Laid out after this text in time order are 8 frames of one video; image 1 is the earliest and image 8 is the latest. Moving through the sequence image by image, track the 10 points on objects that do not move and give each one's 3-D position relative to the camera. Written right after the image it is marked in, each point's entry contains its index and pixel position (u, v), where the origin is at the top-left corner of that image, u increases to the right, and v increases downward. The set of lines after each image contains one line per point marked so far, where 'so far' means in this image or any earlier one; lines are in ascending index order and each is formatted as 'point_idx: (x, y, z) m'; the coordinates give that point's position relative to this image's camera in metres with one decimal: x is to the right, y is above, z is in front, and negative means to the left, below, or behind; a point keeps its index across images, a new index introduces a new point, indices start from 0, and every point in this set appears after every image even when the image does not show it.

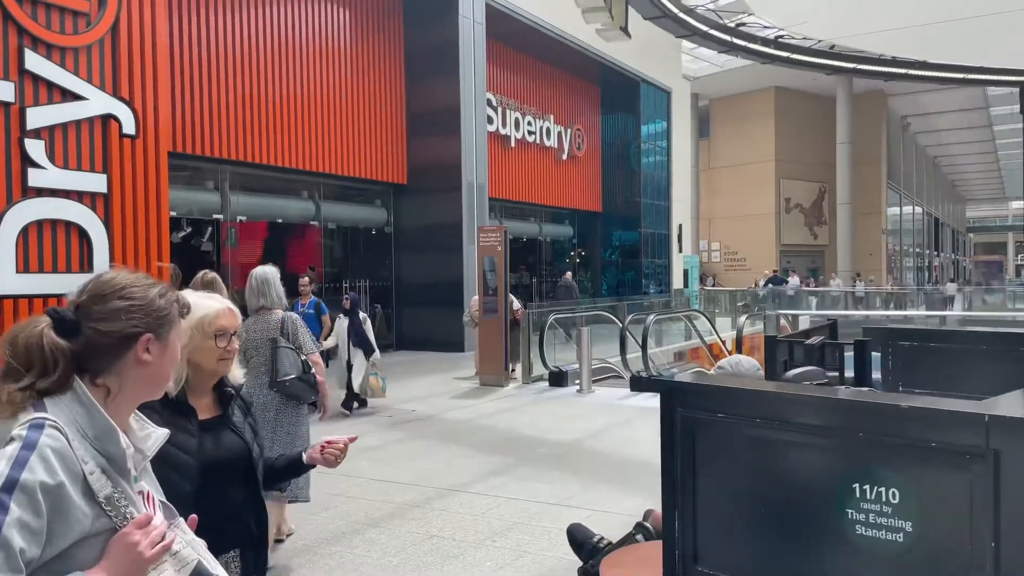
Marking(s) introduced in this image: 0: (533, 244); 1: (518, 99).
0: (+0.5, +1.1, +19.7) m
1: (+0.1, +4.5, +18.6) m
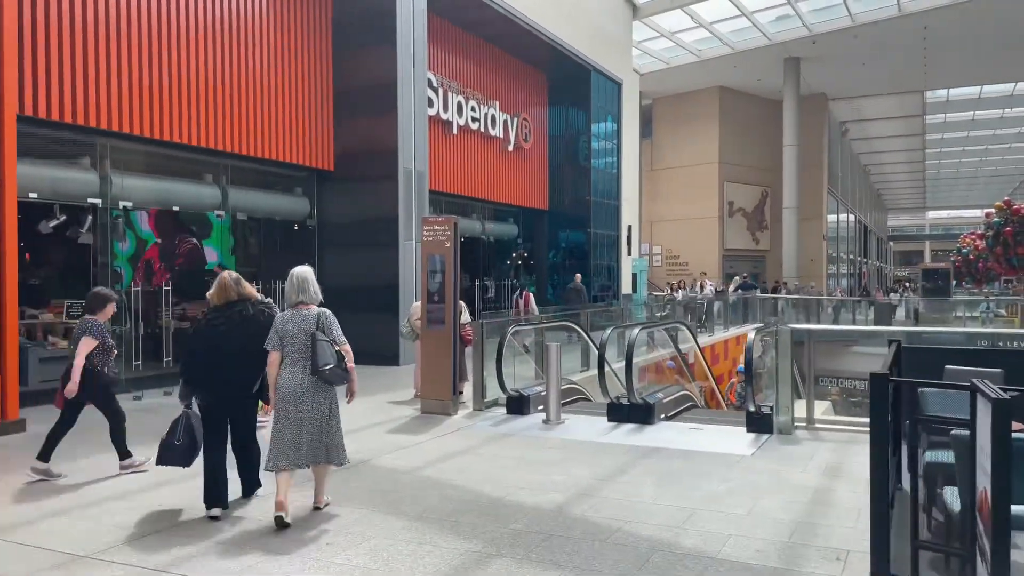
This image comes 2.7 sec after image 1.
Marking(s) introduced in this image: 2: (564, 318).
0: (-0.9, +1.0, +17.9) m
1: (-1.1, +4.4, +16.7) m
2: (+0.7, -0.4, +10.3) m
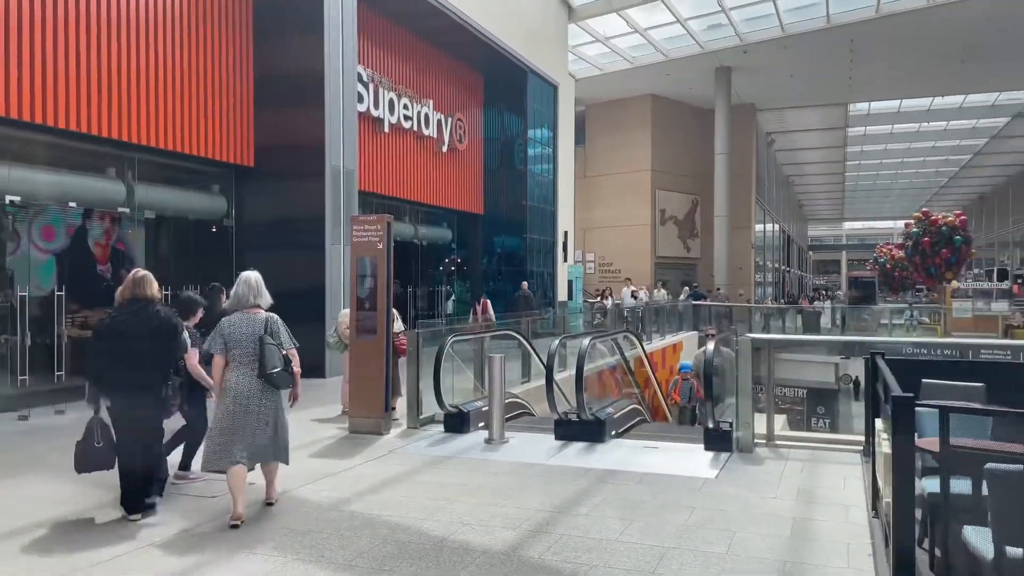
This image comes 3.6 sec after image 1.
0: (-2.3, +0.9, +17.0) m
1: (-2.4, +4.2, +15.9) m
2: (-0.1, -0.5, +9.6) m
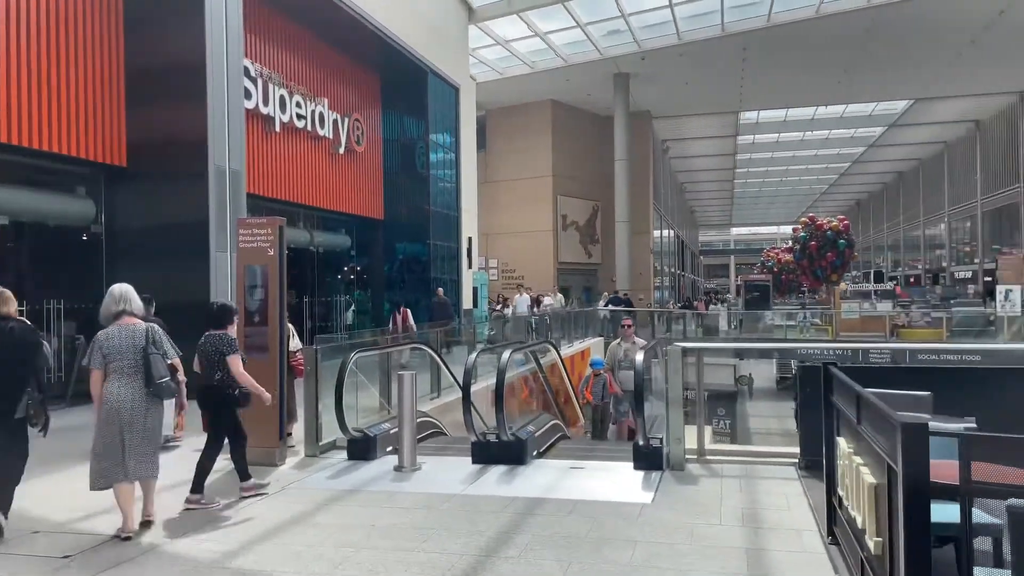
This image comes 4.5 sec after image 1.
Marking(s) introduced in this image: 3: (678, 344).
0: (-4.3, +0.7, +16.0) m
1: (-4.3, +4.0, +14.8) m
2: (-1.1, -0.6, +8.9) m
3: (+1.3, -0.5, +6.3) m
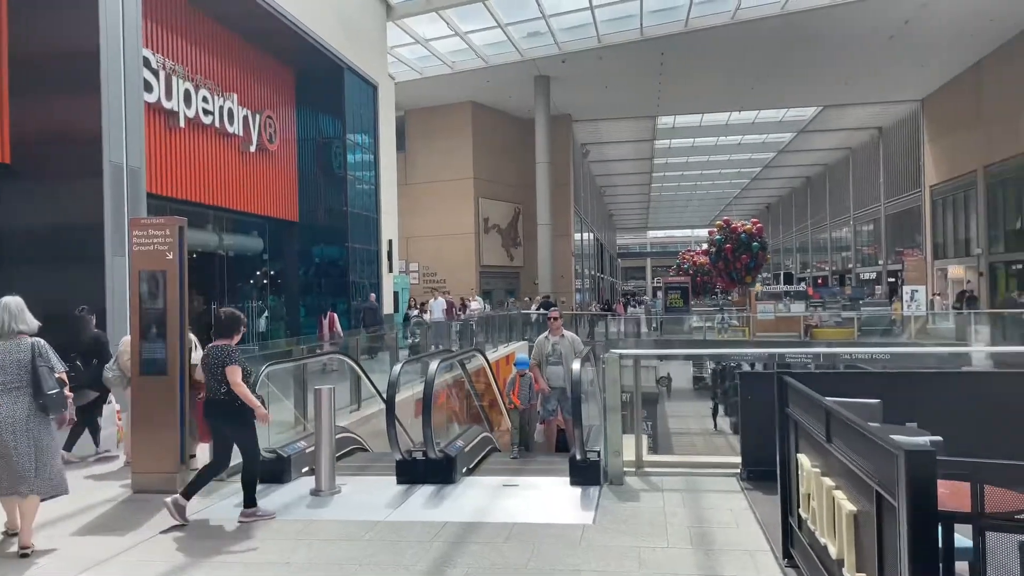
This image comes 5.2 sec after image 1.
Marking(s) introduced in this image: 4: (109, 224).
0: (-5.8, +0.5, +15.0) m
1: (-5.7, +3.9, +13.9) m
2: (-1.9, -0.6, +8.3) m
3: (+0.8, -0.5, +5.9) m
4: (-5.2, +0.8, +10.2) m
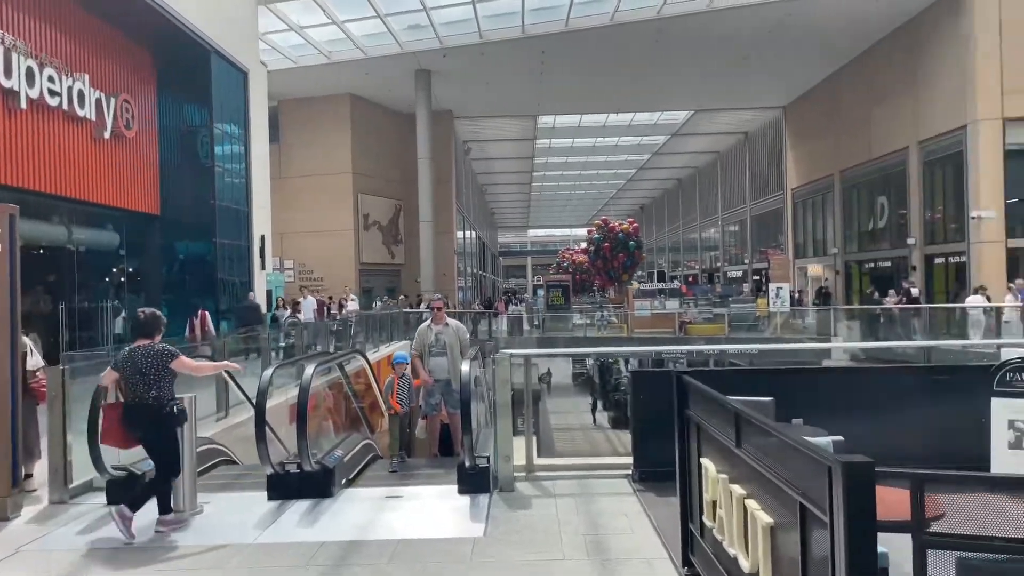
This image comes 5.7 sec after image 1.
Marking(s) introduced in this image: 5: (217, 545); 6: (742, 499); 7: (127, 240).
0: (-8.0, +0.6, +13.7) m
1: (-7.7, +4.0, +12.6) m
2: (-3.1, -0.6, +7.6) m
3: (0.0, -0.5, +5.7) m
4: (-6.6, +0.8, +8.9) m
5: (-1.8, -1.5, +4.6) m
6: (+0.8, -0.8, +2.9) m
7: (-8.0, +1.0, +16.4) m
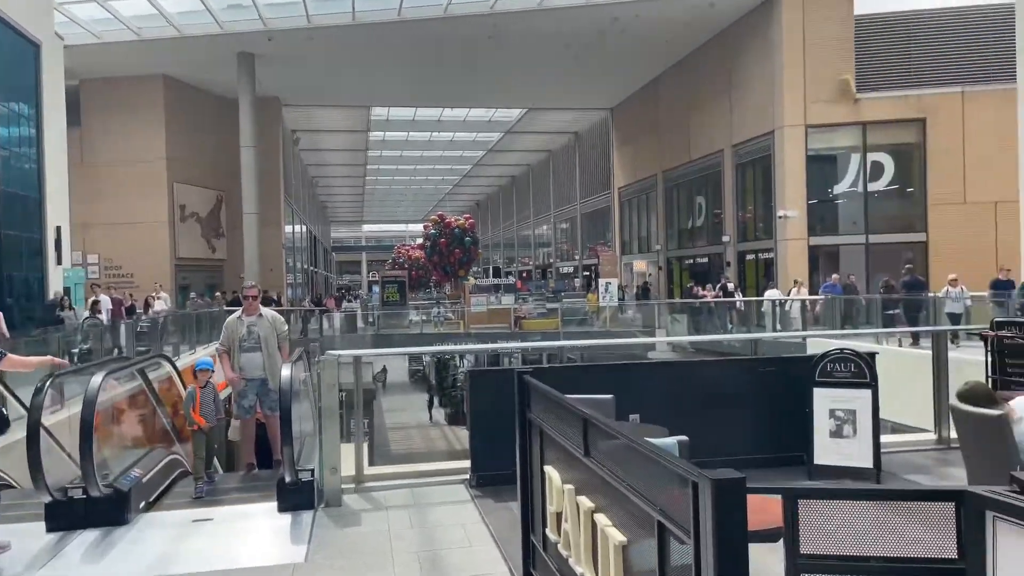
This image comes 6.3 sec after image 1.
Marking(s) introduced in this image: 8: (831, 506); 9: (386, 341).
0: (-10.6, +0.6, +11.4) m
1: (-10.1, +4.0, +10.3) m
2: (-4.5, -0.6, +6.4) m
3: (-1.2, -0.4, +5.2) m
4: (-8.3, +0.8, +7.0) m
5: (-2.7, -1.5, +3.8) m
6: (+0.3, -0.7, +2.6) m
7: (-11.2, +1.0, +14.0) m
8: (+0.8, -0.5, +2.0) m
9: (-2.5, -1.1, +15.7) m
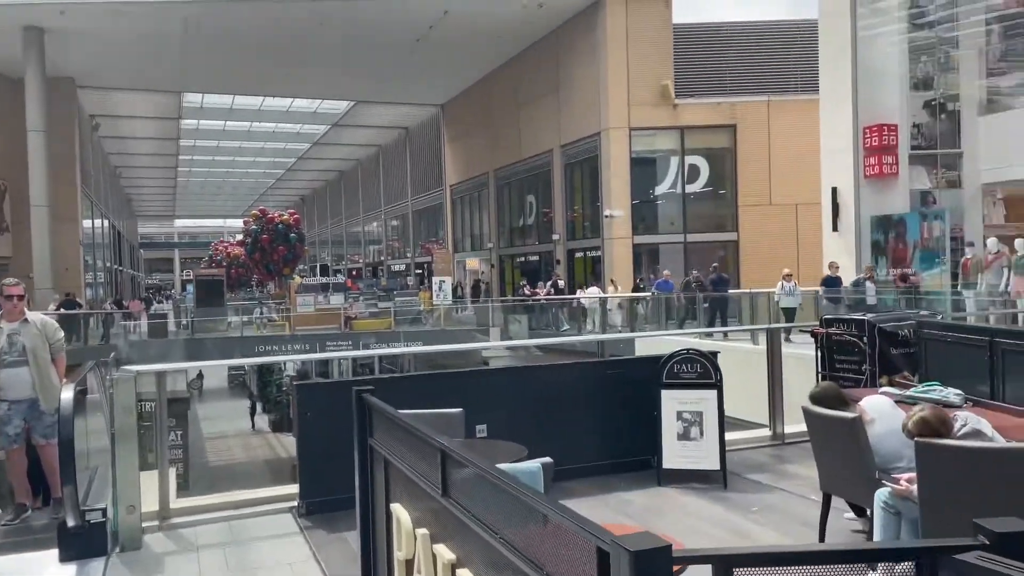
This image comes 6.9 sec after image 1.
0: (-12.6, +0.5, +8.4) m
1: (-12.0, +3.9, +7.5) m
2: (-5.7, -0.7, +4.9) m
3: (-2.1, -0.5, +4.4) m
4: (-9.5, +0.8, +4.7) m
5: (-3.3, -1.5, +2.7) m
6: (-0.2, -0.8, +2.2) m
7: (-13.8, +0.9, +10.9) m
8: (+0.5, -0.6, +1.7) m
9: (-5.7, -1.1, +14.4) m
